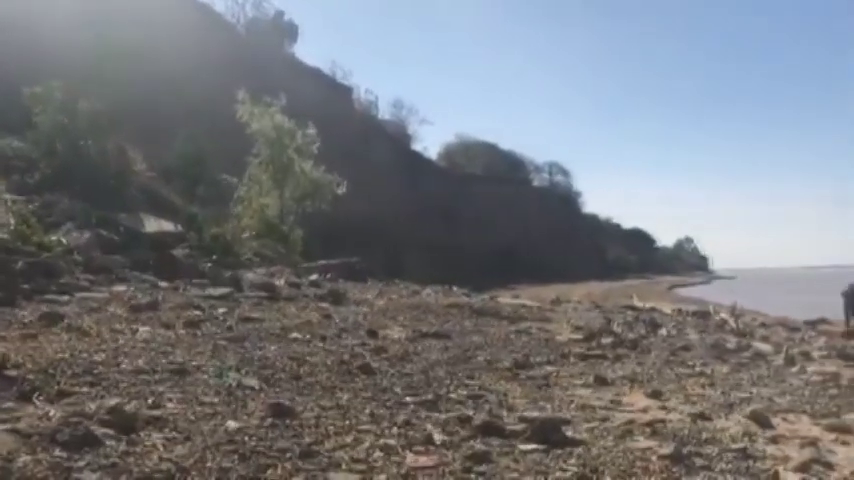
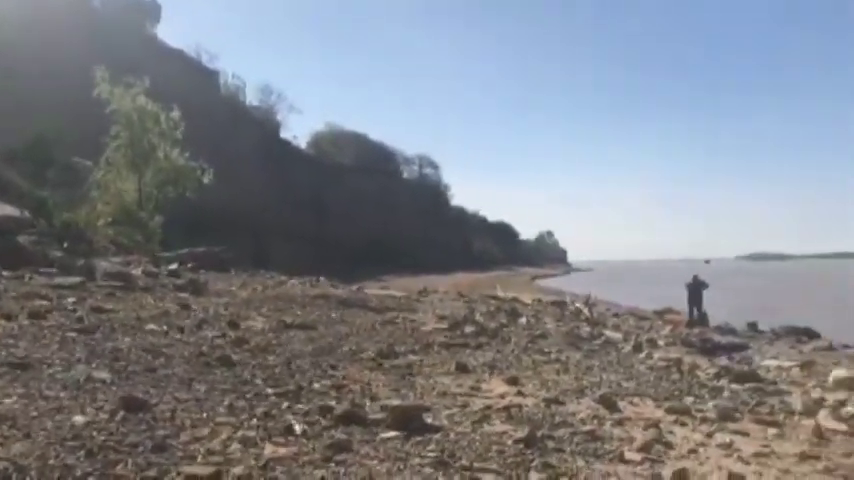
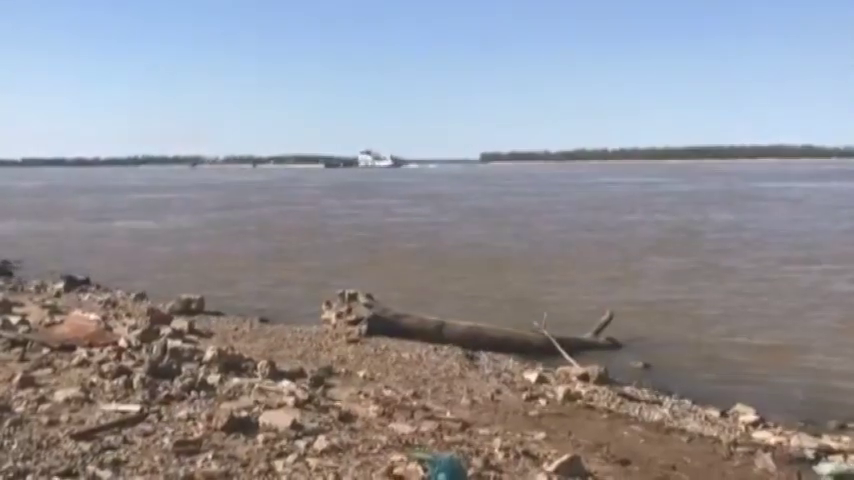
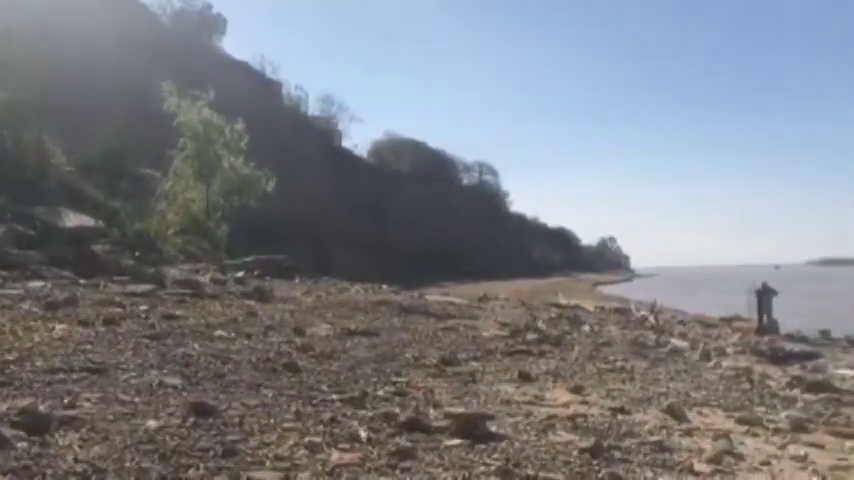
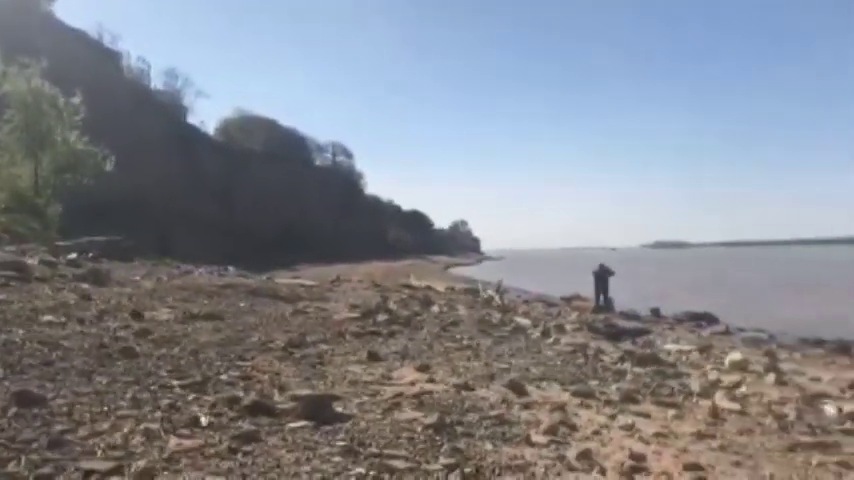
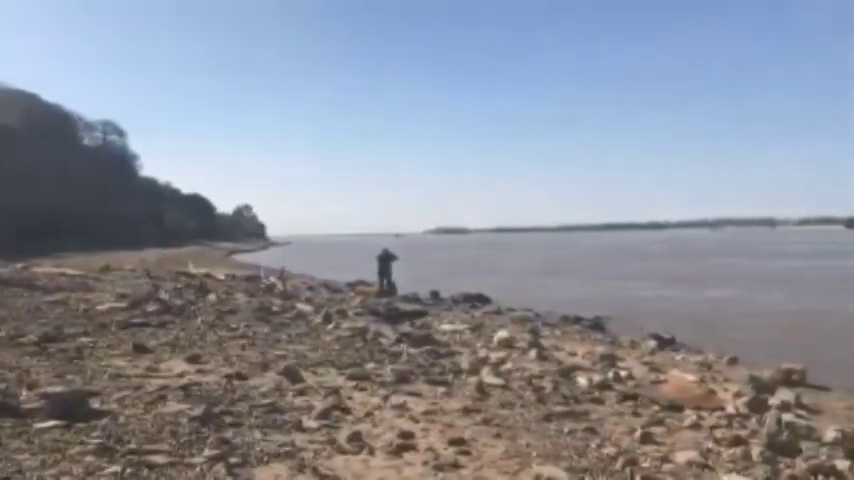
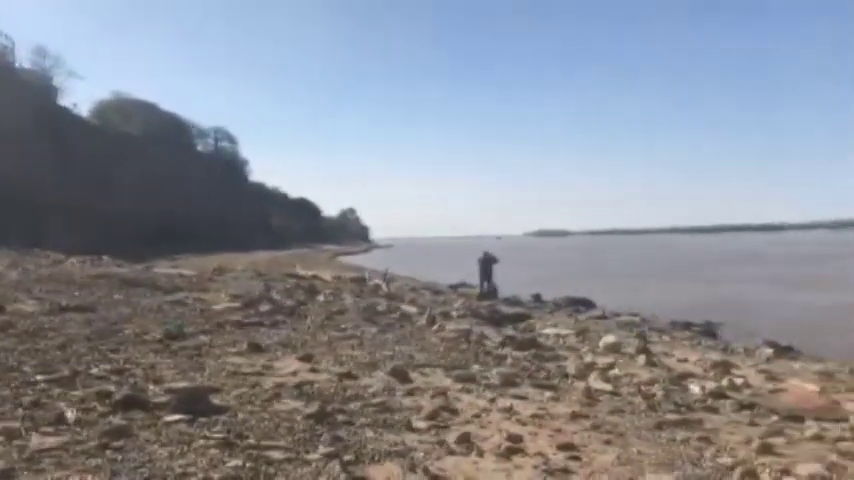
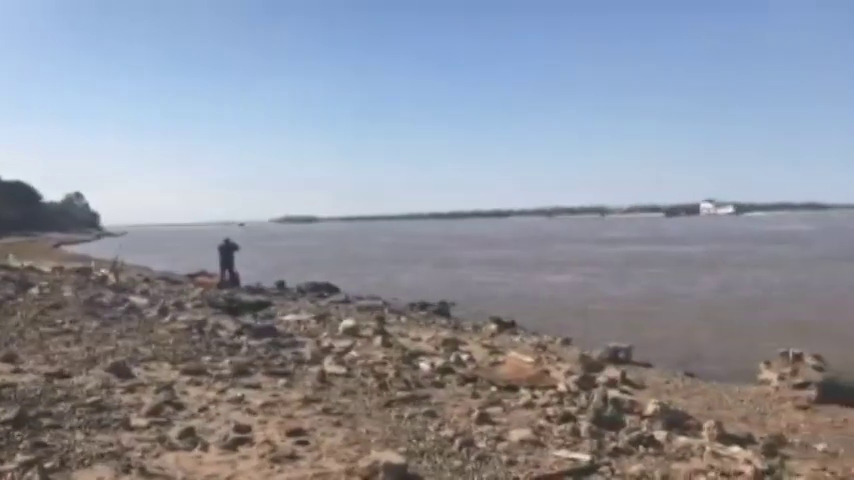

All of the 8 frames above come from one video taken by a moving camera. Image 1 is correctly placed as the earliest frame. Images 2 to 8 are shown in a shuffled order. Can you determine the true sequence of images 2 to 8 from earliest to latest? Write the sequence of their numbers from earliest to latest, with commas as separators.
4, 2, 5, 7, 6, 8, 3
